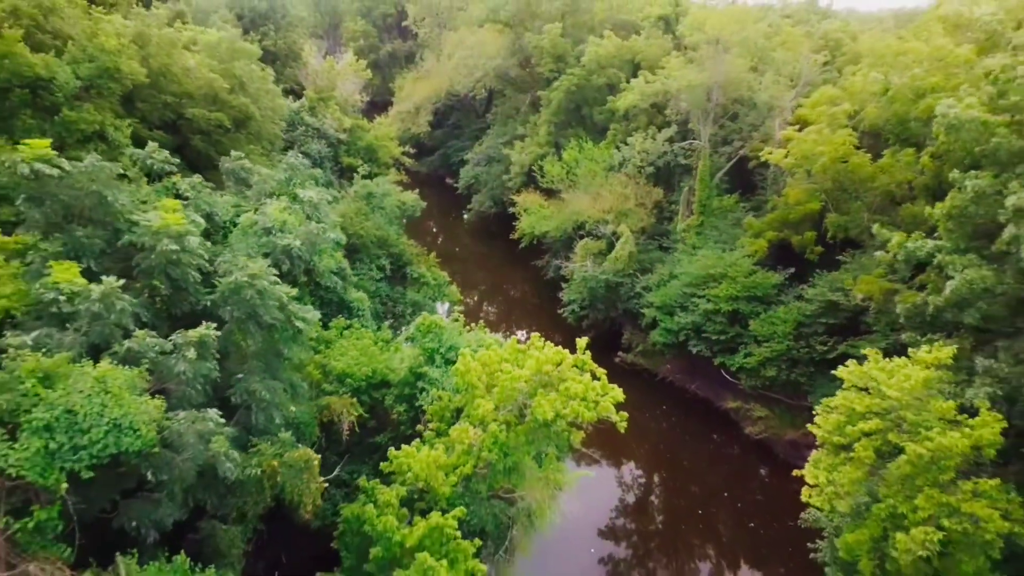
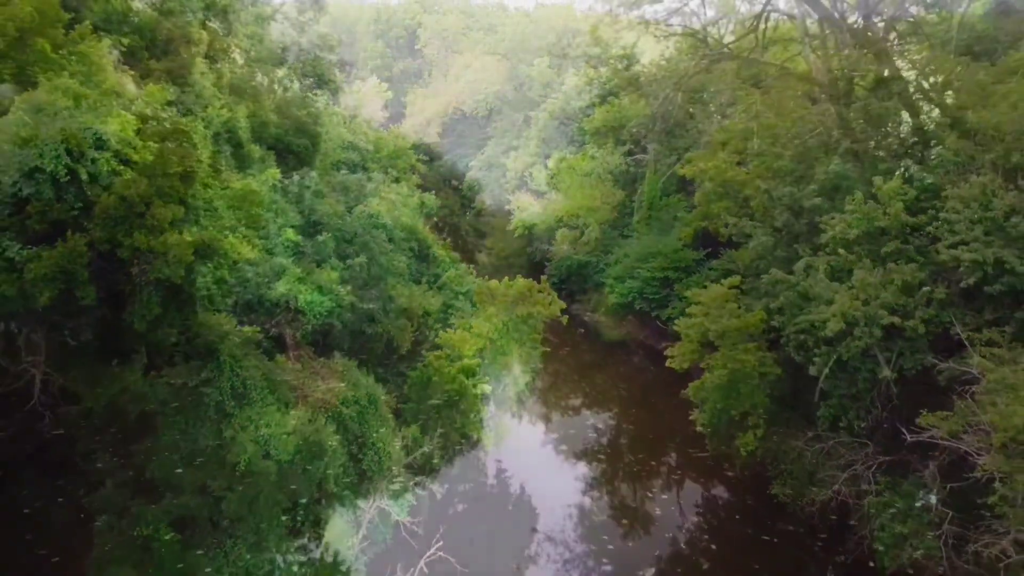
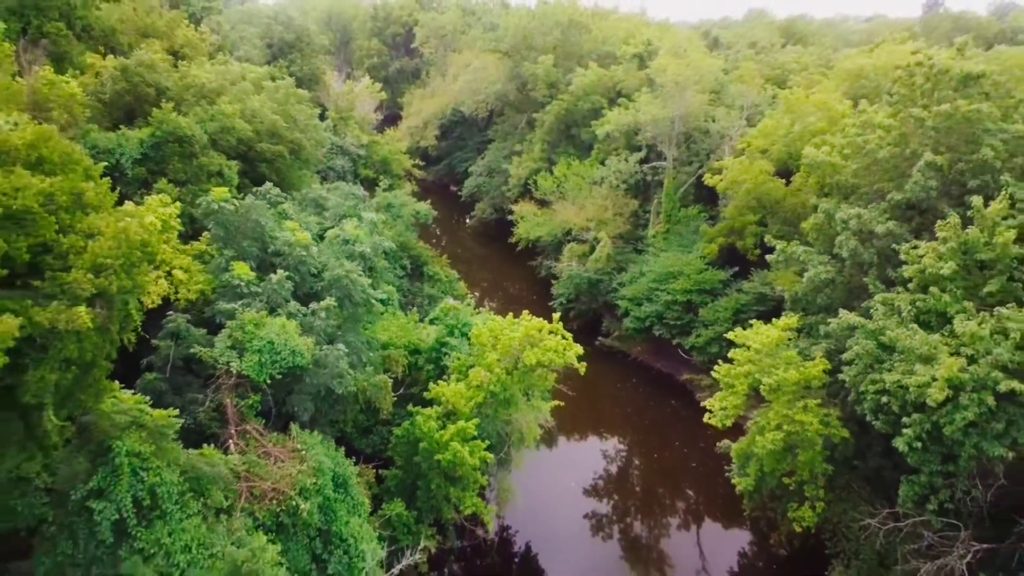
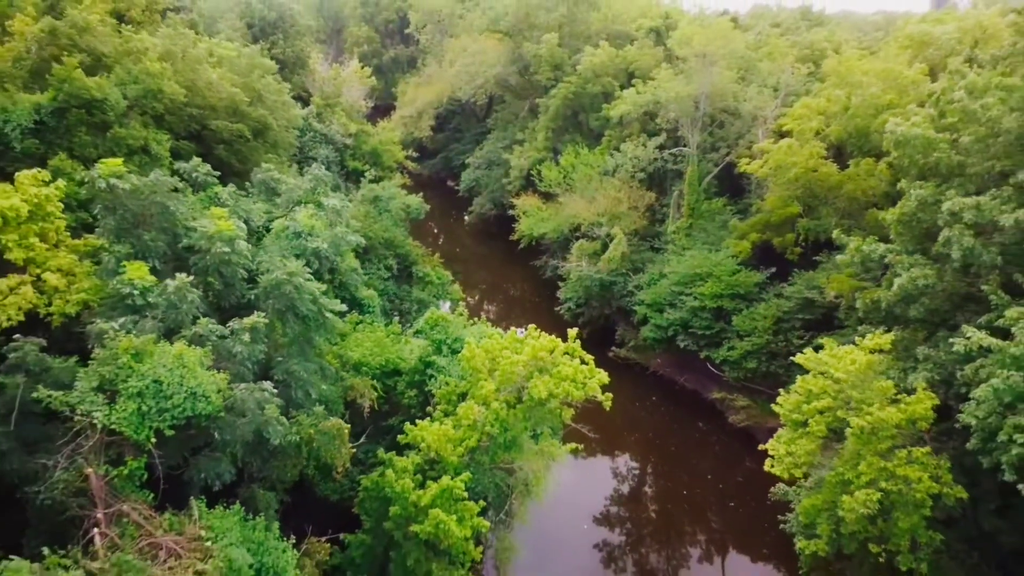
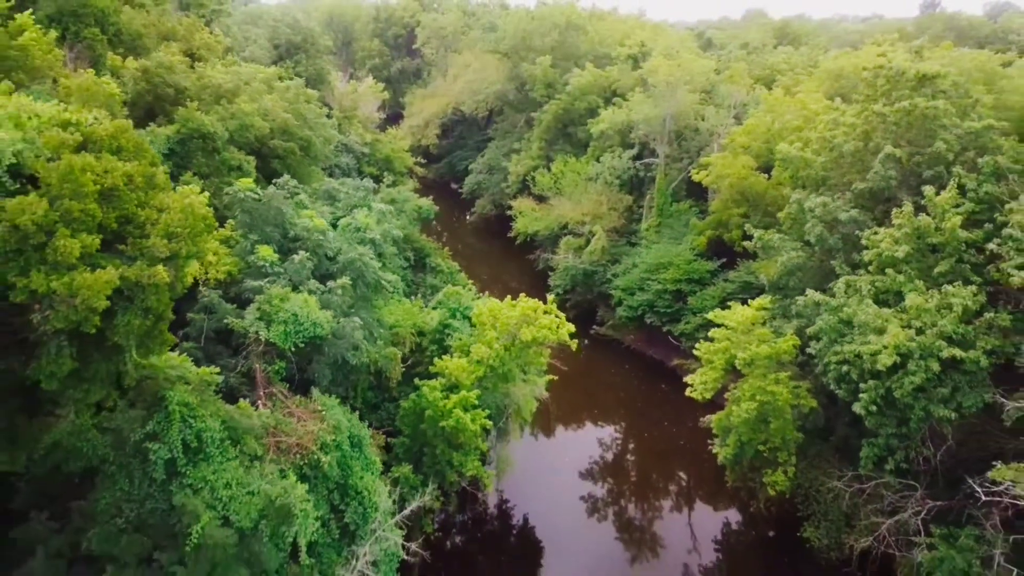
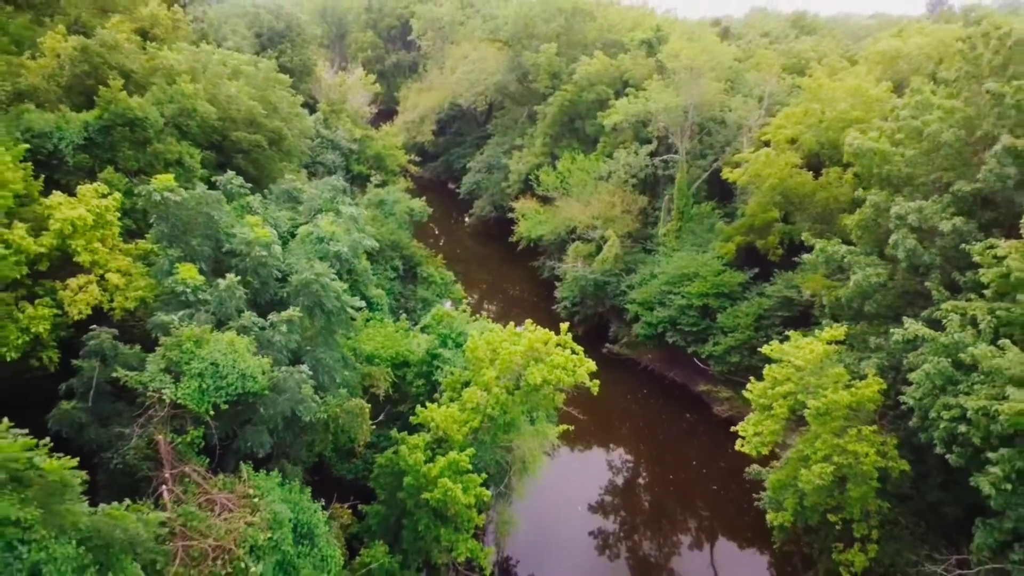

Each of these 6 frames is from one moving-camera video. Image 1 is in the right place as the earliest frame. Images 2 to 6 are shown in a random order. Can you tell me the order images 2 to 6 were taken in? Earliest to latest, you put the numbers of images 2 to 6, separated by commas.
4, 6, 3, 5, 2
